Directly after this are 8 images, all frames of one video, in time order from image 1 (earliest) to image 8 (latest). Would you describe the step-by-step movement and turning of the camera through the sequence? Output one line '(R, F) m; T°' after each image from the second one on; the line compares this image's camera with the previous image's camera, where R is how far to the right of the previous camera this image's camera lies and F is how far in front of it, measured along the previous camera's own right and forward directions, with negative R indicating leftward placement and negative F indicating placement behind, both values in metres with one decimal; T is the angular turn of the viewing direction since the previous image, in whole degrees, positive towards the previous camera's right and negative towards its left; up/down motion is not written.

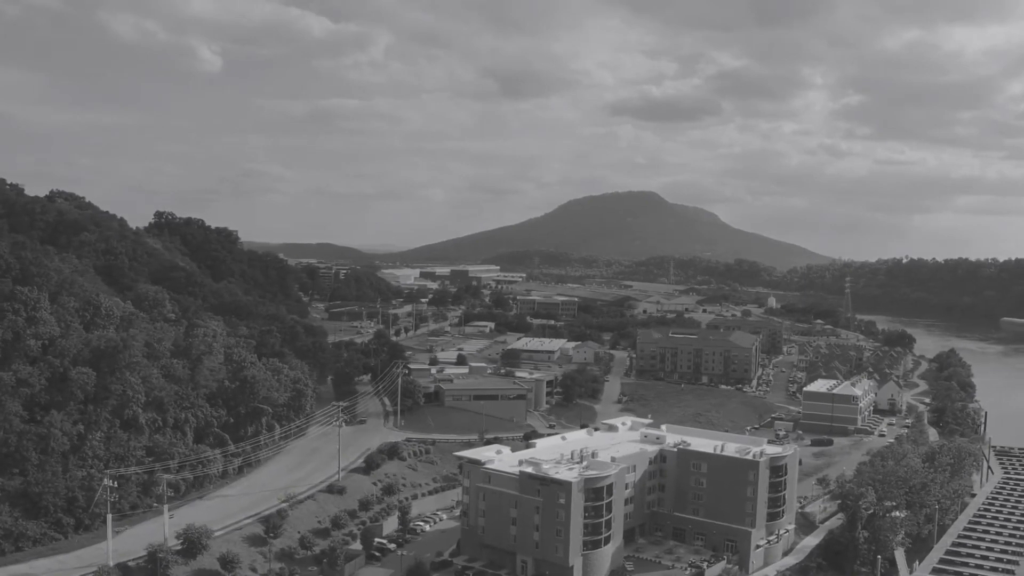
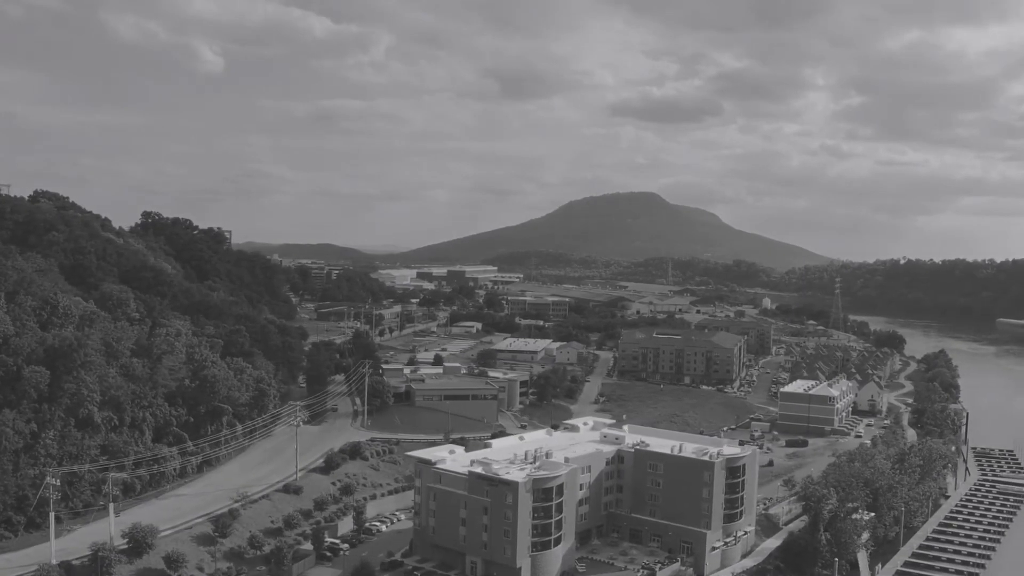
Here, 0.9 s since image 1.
(+1.3, +0.1) m; 0°
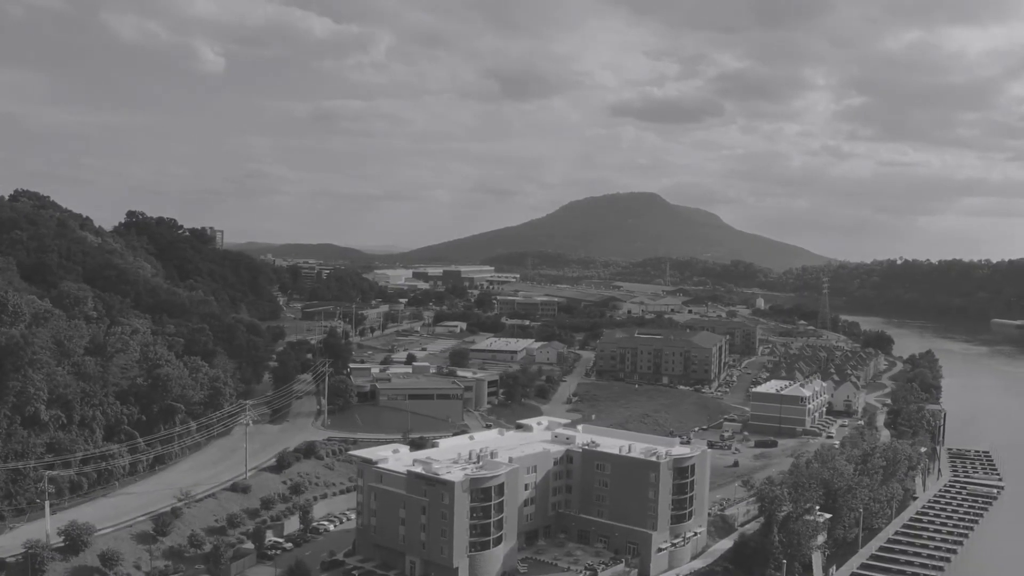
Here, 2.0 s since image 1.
(+1.5, +0.2) m; 0°
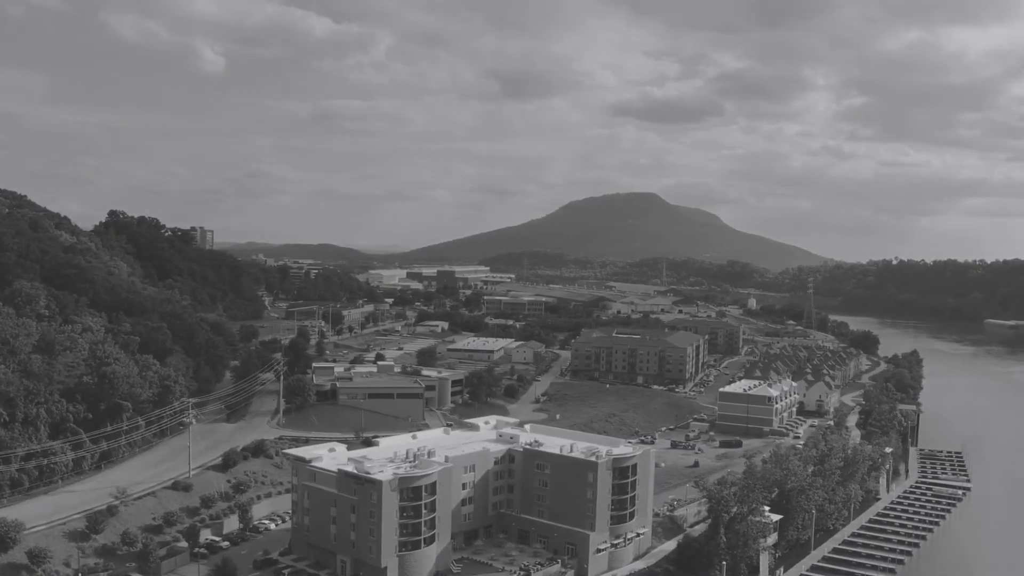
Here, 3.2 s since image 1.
(+1.7, +0.2) m; 0°
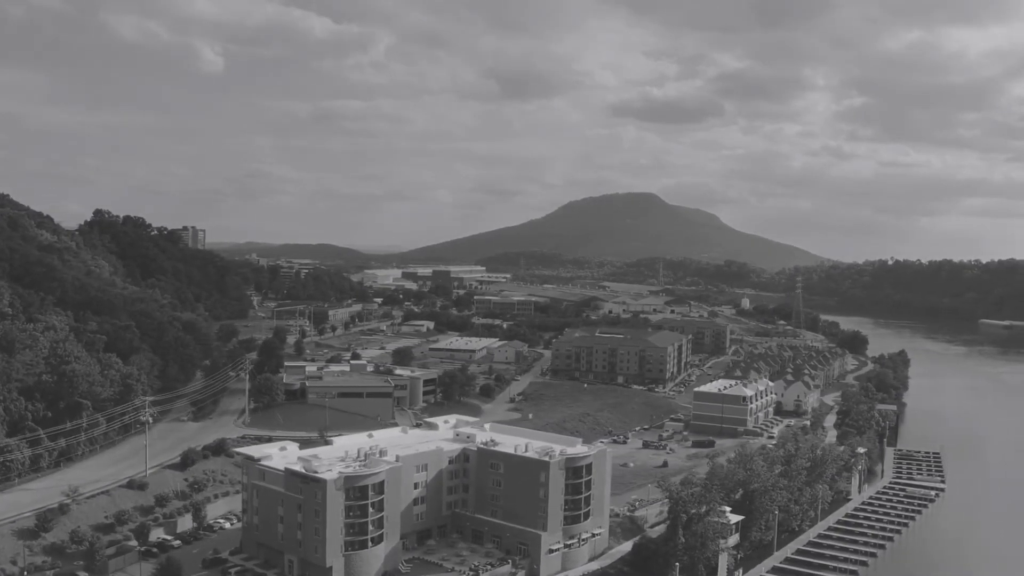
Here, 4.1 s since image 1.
(+1.3, +0.1) m; 0°
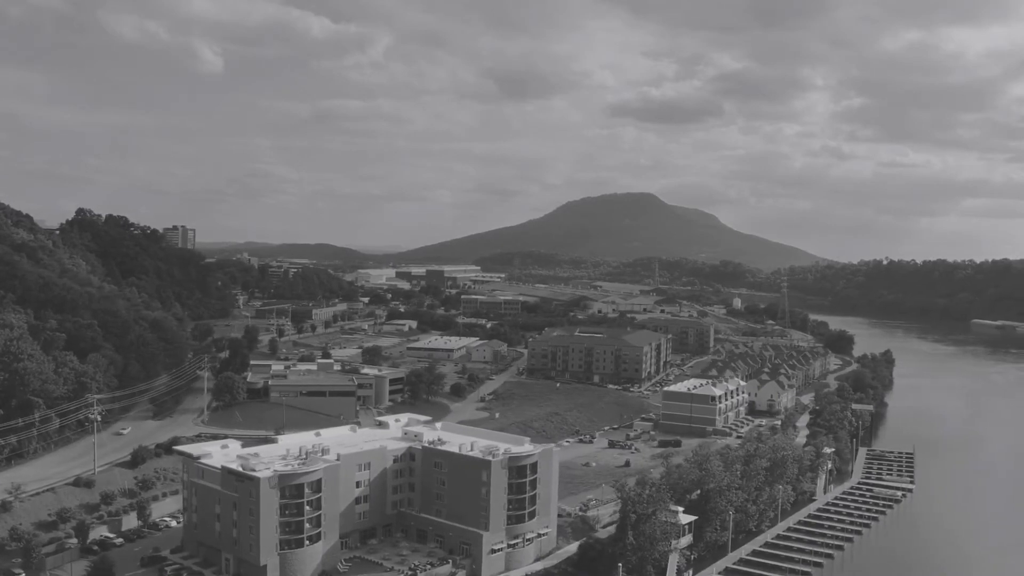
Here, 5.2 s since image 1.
(+1.5, +0.1) m; 0°
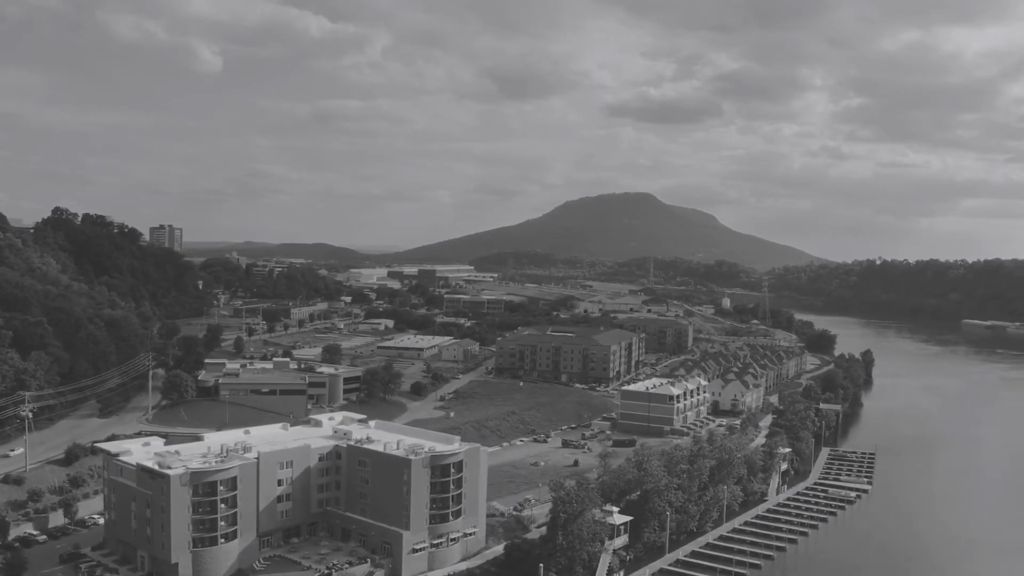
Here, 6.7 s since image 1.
(+2.0, +0.1) m; 0°
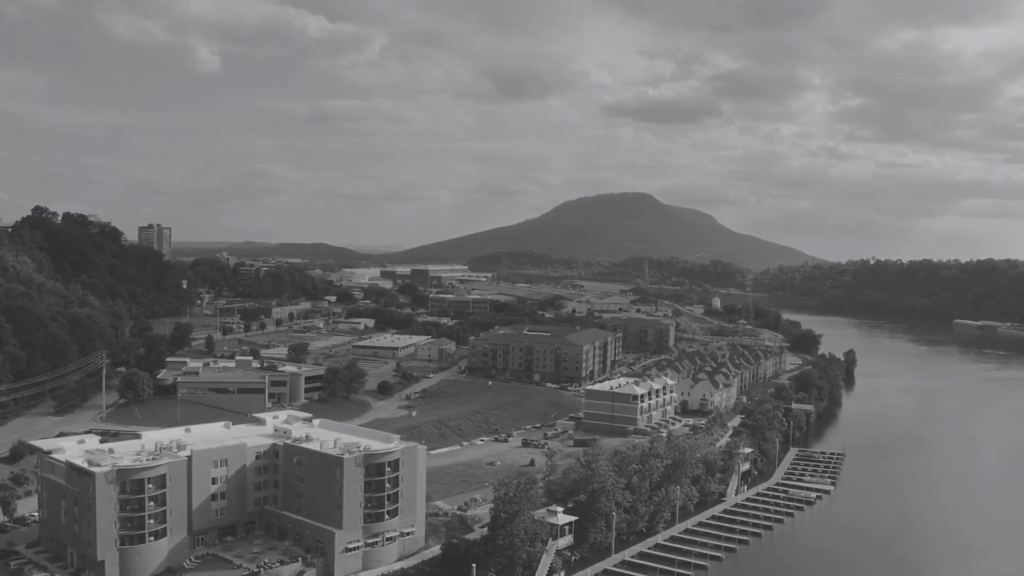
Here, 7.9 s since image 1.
(+1.7, 0.0) m; 0°
